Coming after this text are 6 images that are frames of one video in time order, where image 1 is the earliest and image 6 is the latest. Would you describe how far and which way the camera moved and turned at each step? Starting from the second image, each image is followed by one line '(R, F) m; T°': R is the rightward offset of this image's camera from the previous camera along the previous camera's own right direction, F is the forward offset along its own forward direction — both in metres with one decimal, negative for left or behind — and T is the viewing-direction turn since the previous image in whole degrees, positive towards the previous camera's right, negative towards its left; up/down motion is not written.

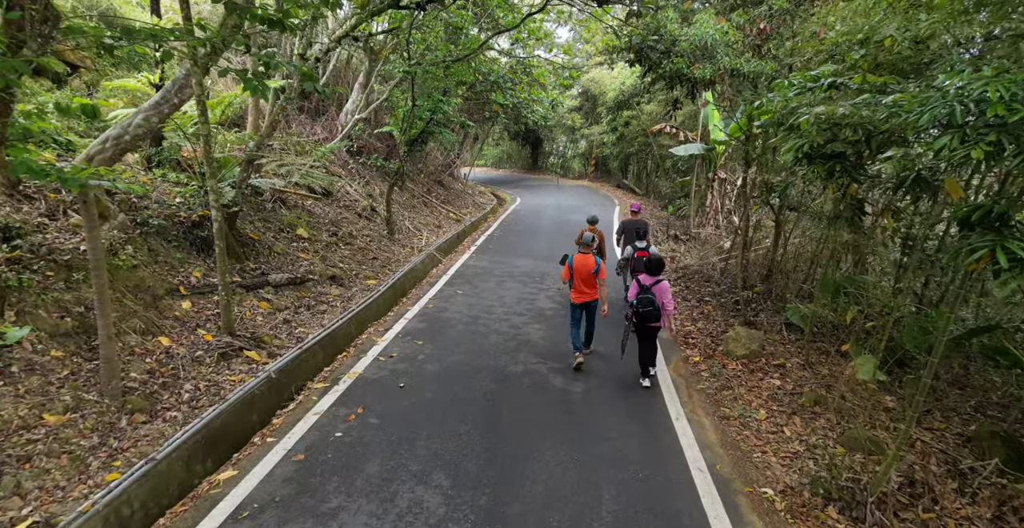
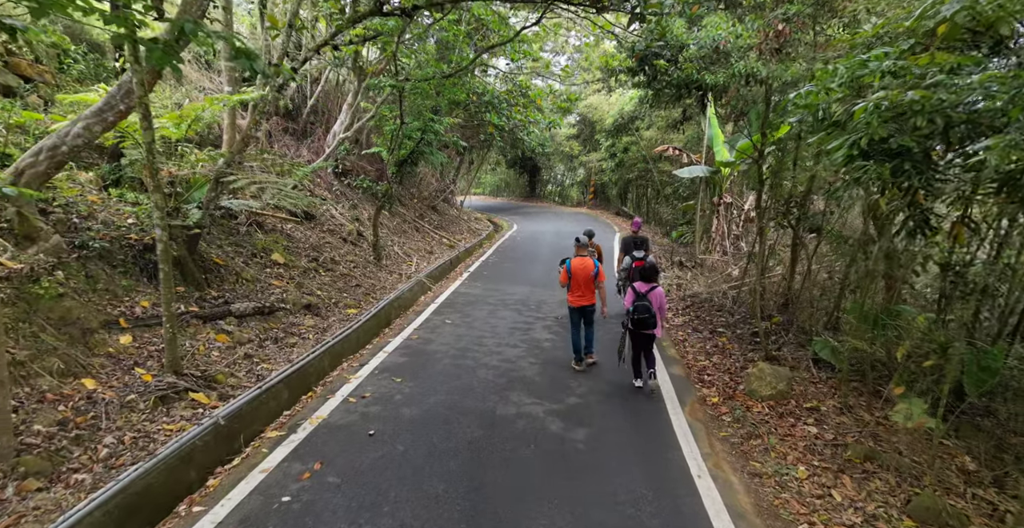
(+0.1, +0.8) m; 0°
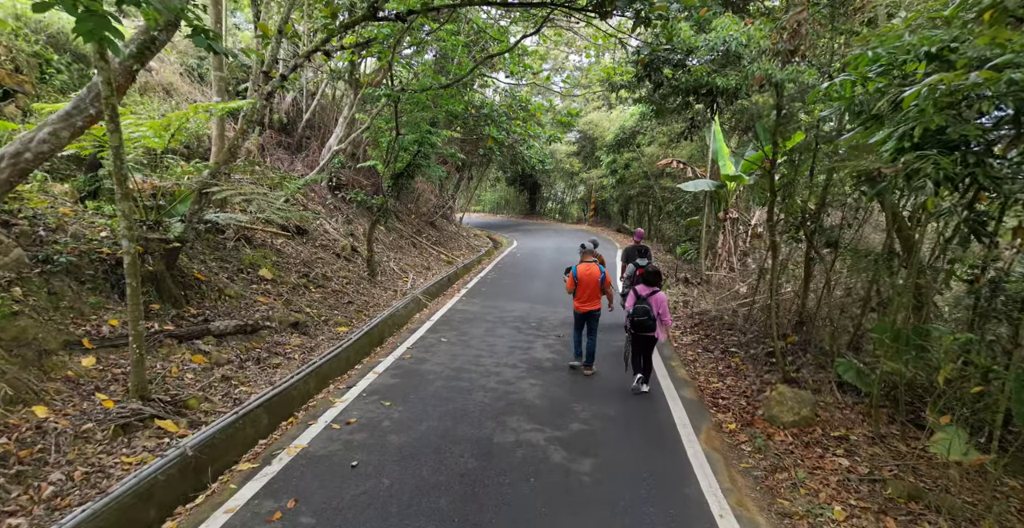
(0.0, +0.4) m; 0°
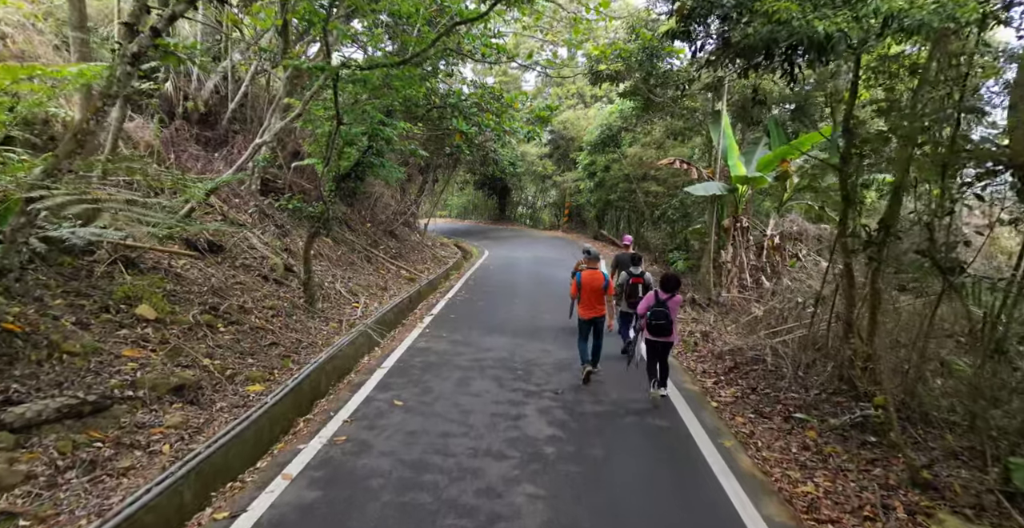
(-0.1, +2.3) m; +3°
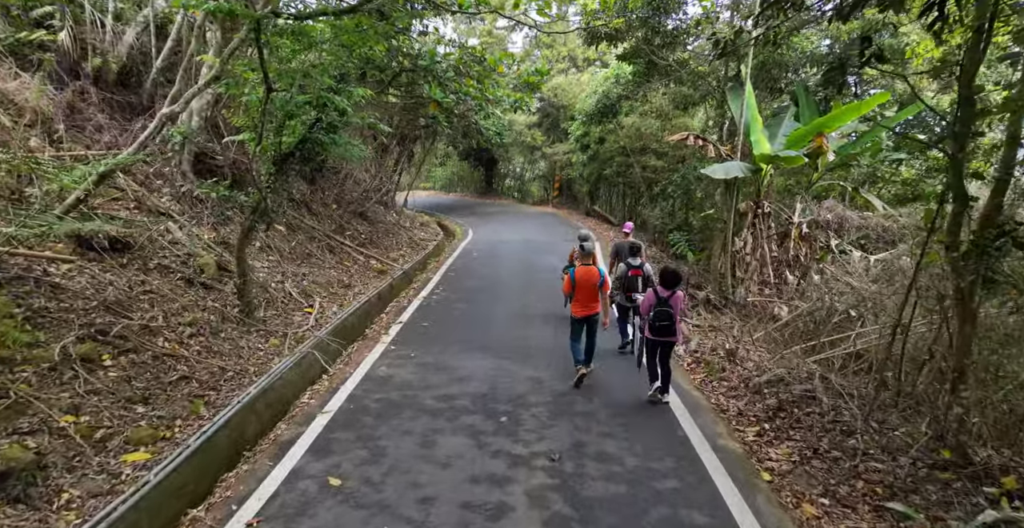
(+0.1, +1.8) m; +1°
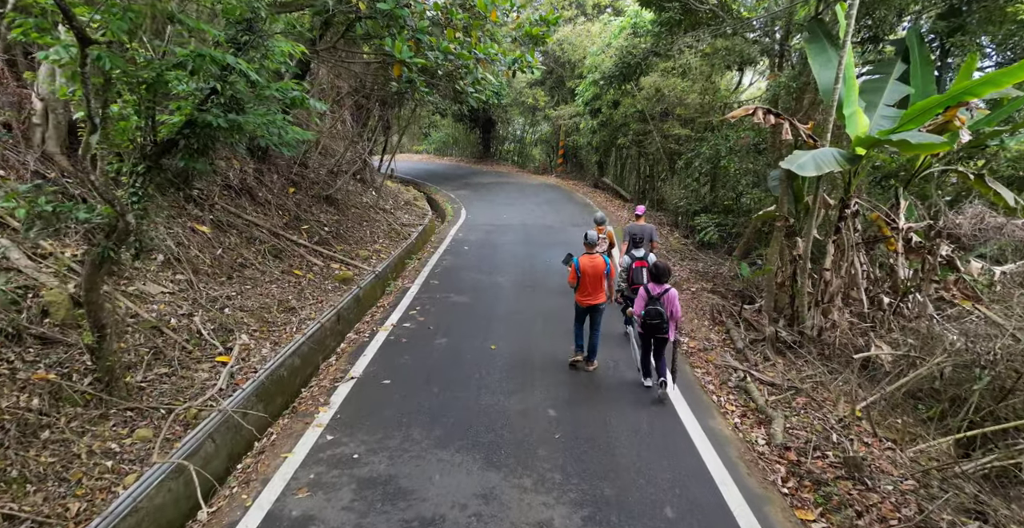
(0.0, +2.7) m; 0°
